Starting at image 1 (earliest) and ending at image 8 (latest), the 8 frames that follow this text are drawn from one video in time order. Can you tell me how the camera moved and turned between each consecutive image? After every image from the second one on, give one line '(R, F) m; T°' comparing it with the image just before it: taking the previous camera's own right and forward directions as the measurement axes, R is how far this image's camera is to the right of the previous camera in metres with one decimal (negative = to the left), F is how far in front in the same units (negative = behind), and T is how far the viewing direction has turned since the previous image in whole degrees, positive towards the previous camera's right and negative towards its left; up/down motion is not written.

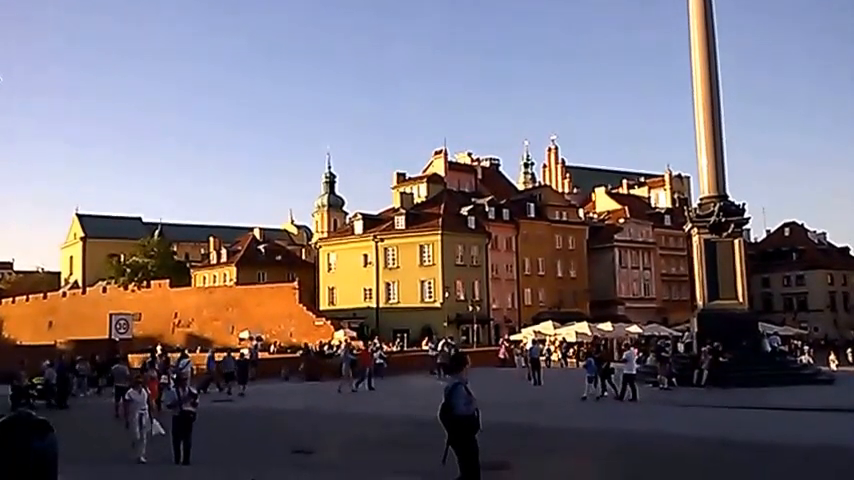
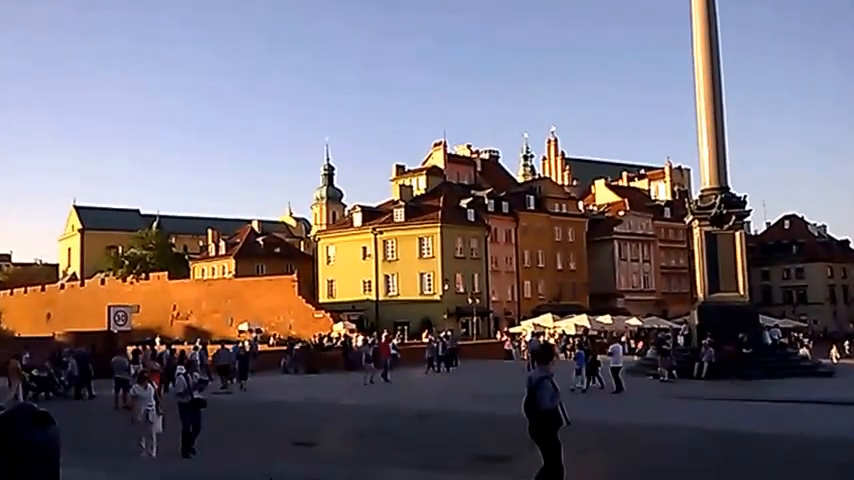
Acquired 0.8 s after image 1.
(0.0, +0.1) m; 0°
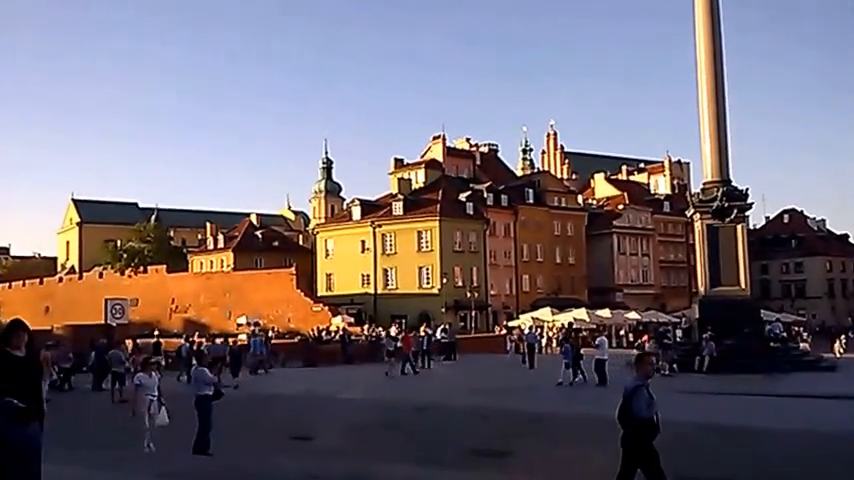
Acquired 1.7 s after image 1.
(0.0, +0.2) m; 0°
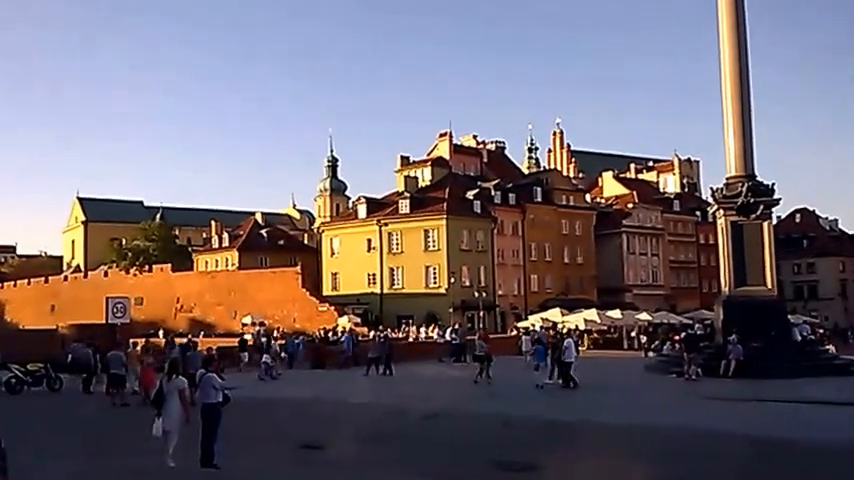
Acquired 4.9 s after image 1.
(-0.2, +1.1) m; 0°
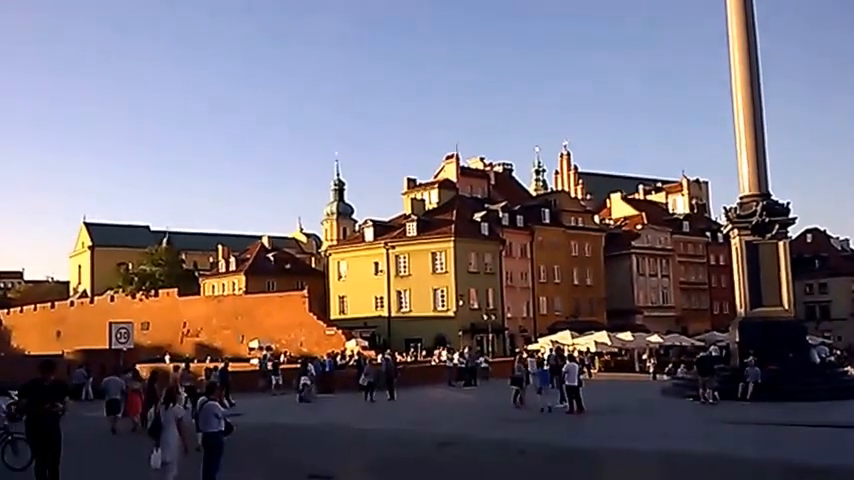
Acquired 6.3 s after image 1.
(0.0, +0.5) m; 0°
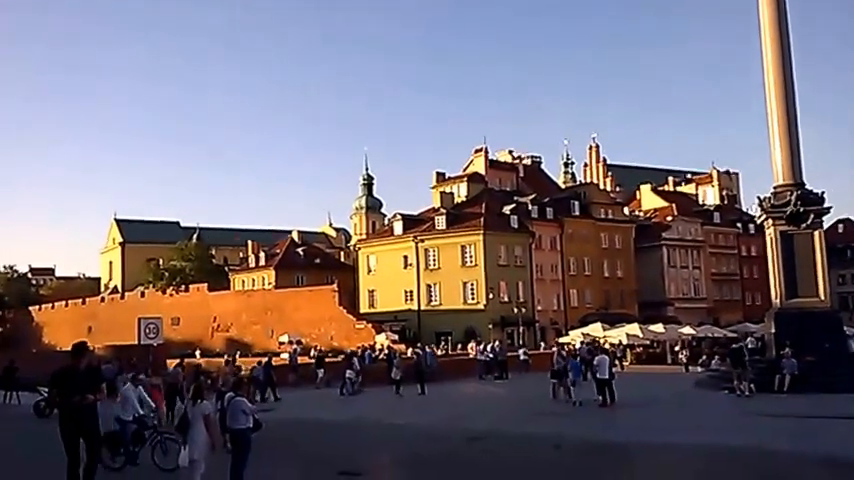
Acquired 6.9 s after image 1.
(0.0, +0.2) m; -1°
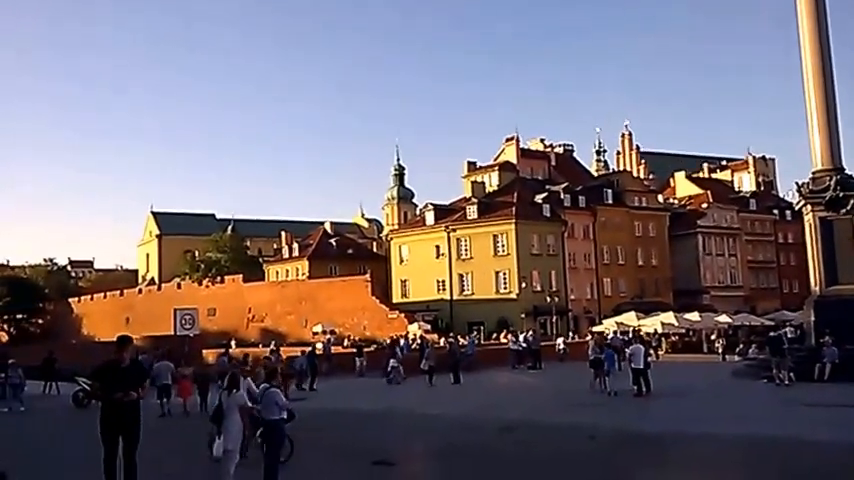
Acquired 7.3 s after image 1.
(0.0, +0.3) m; -2°
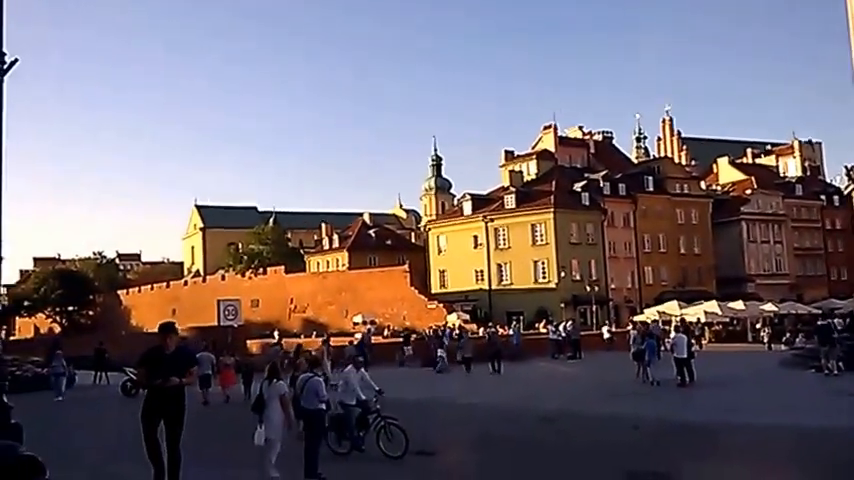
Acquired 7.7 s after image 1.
(+0.3, +1.1) m; -2°
